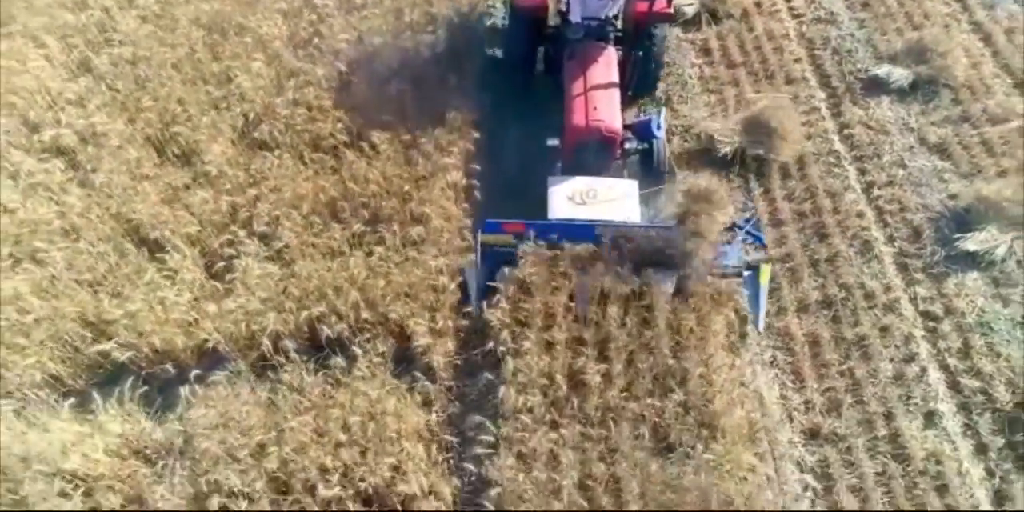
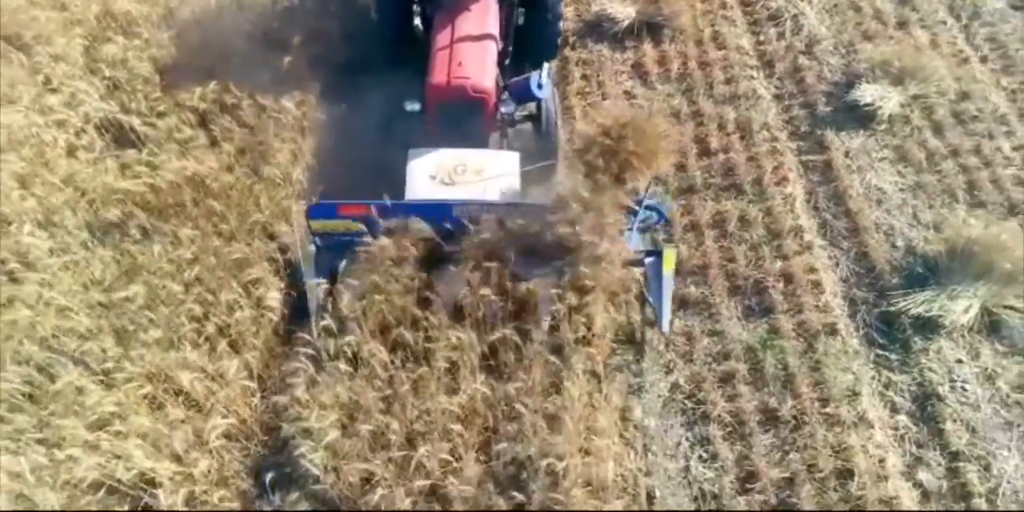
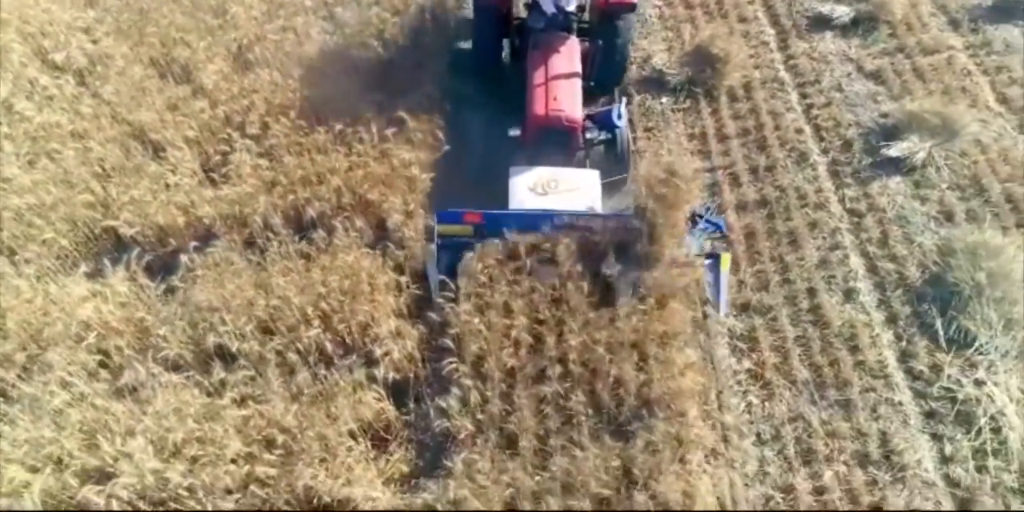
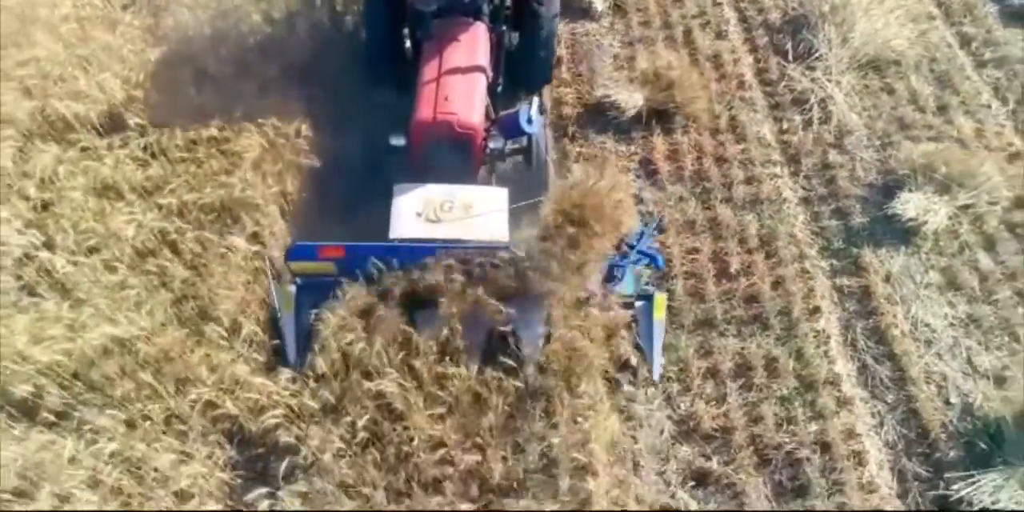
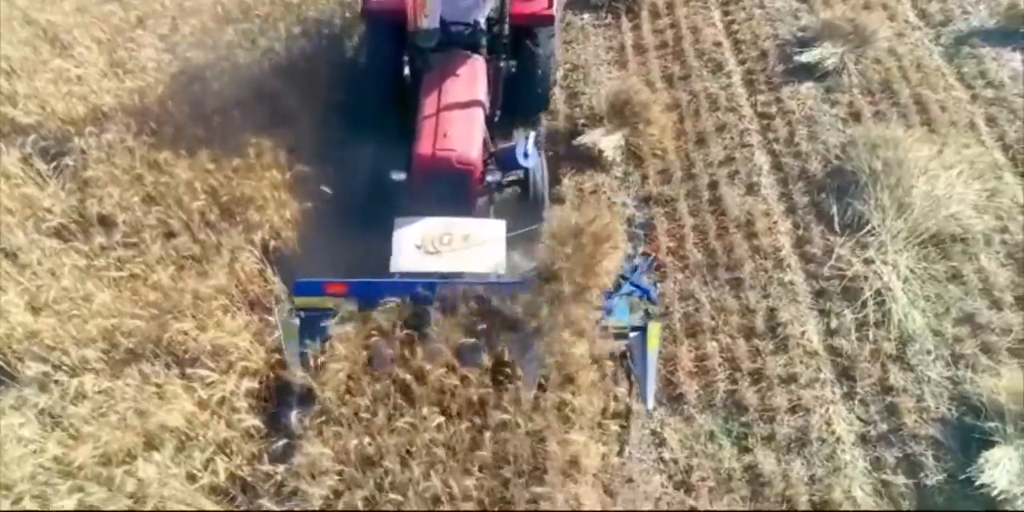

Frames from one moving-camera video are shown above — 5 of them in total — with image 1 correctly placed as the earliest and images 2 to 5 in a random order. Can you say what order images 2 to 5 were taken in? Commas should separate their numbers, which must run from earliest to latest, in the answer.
3, 5, 4, 2
